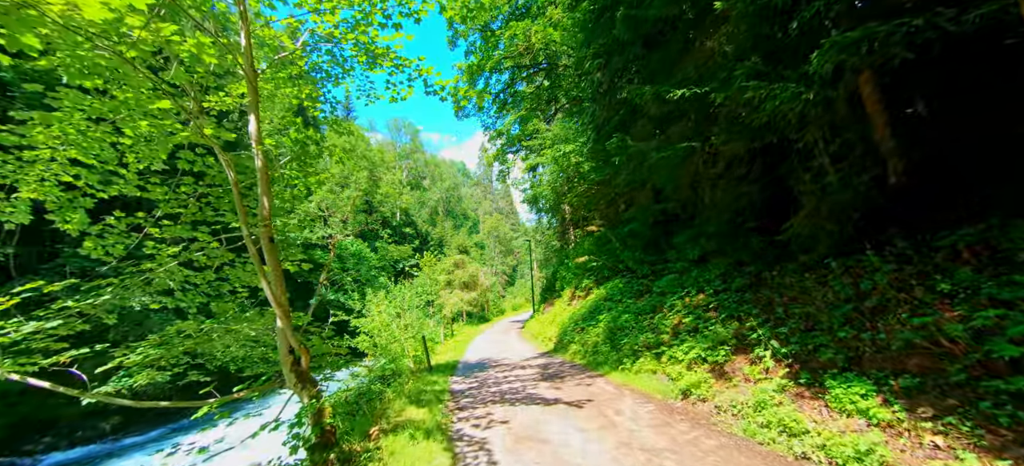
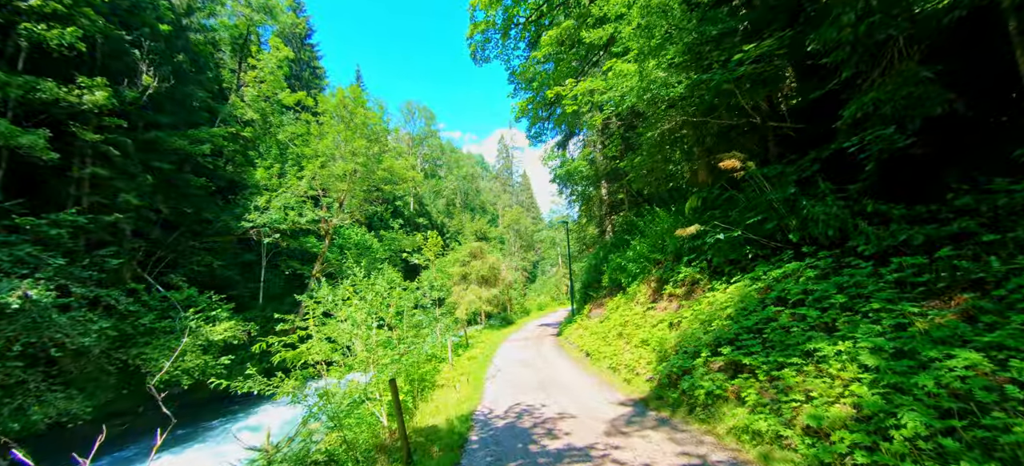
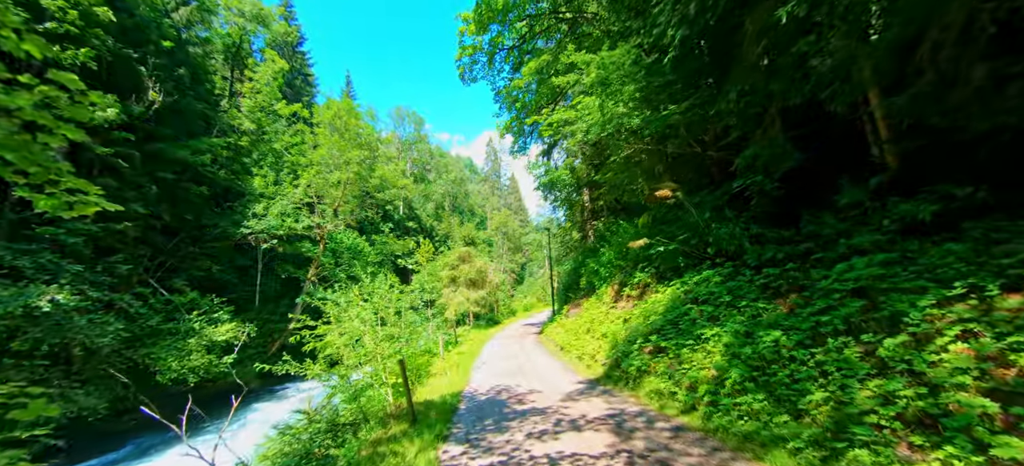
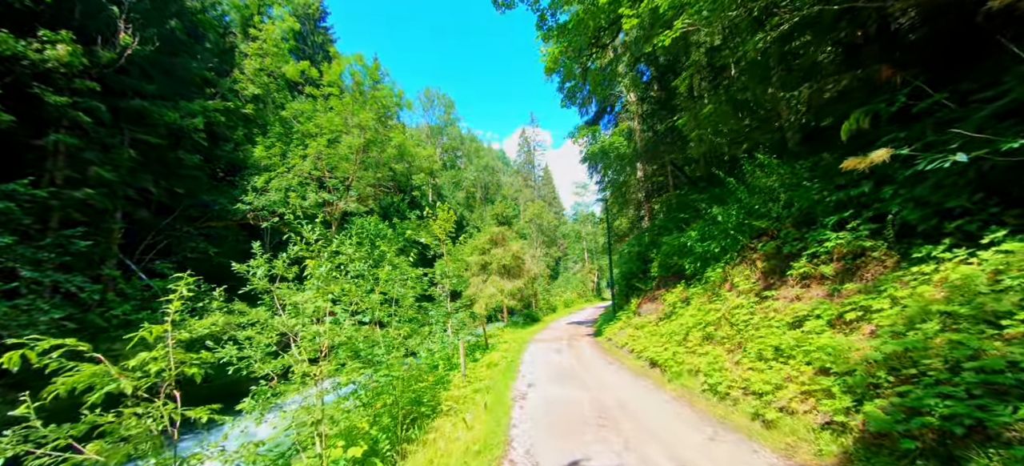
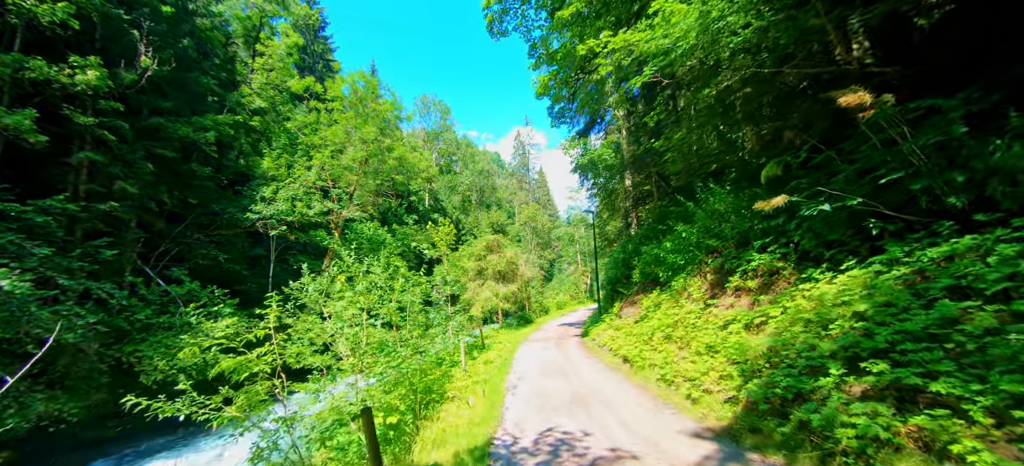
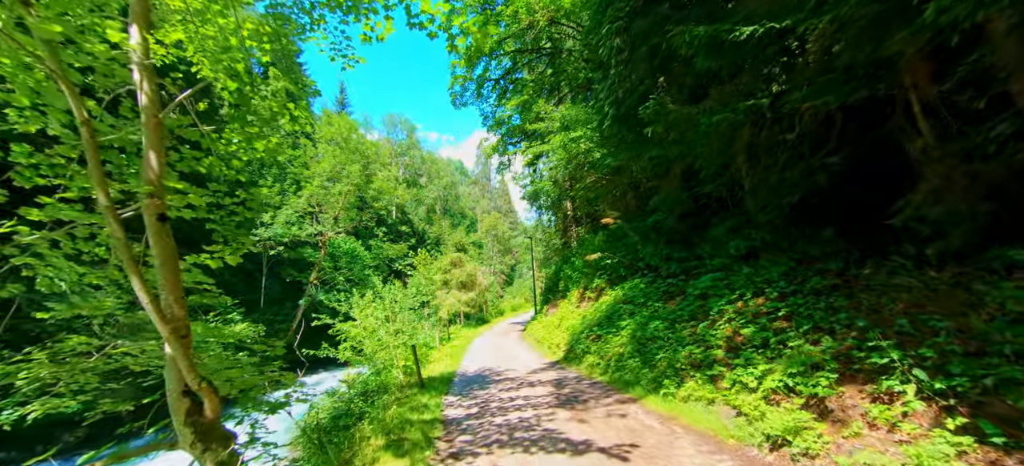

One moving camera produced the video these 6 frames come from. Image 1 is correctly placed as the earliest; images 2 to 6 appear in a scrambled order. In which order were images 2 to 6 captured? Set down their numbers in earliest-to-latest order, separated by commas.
6, 3, 2, 5, 4
